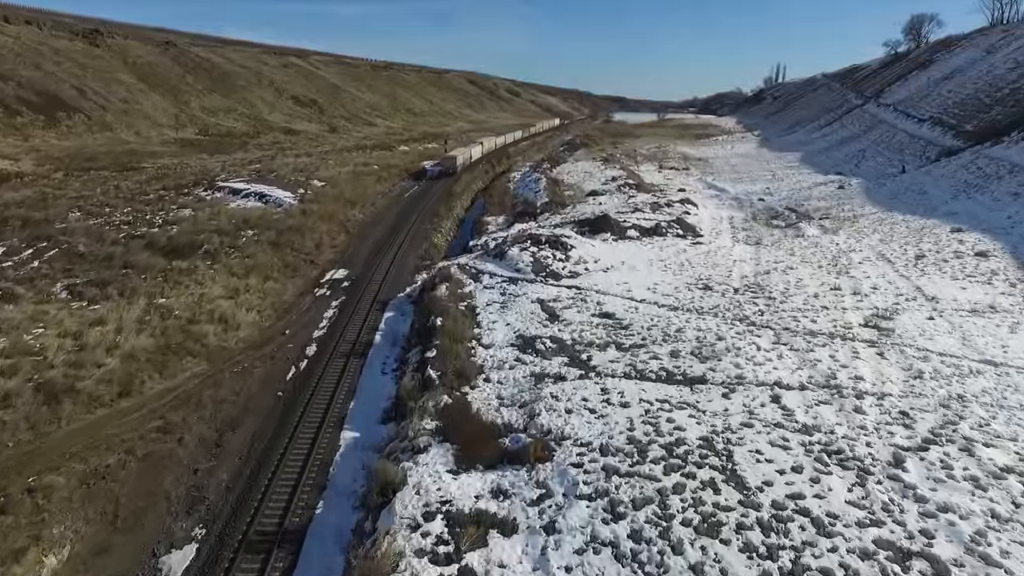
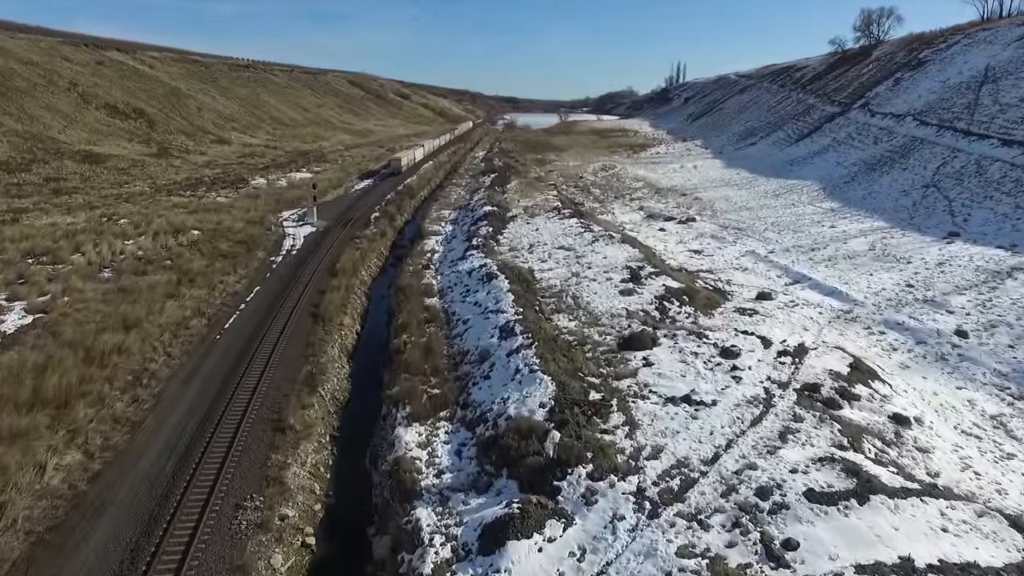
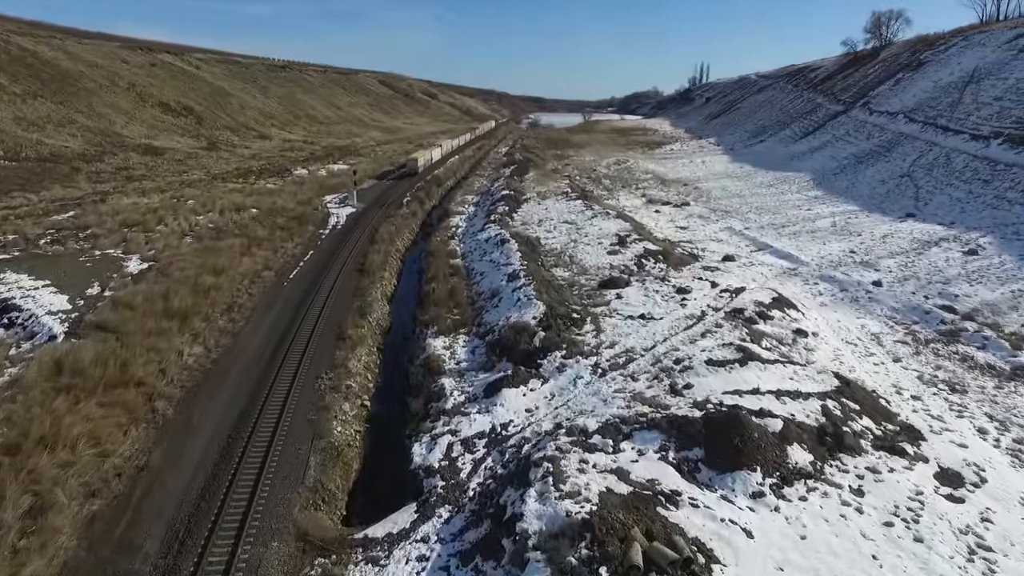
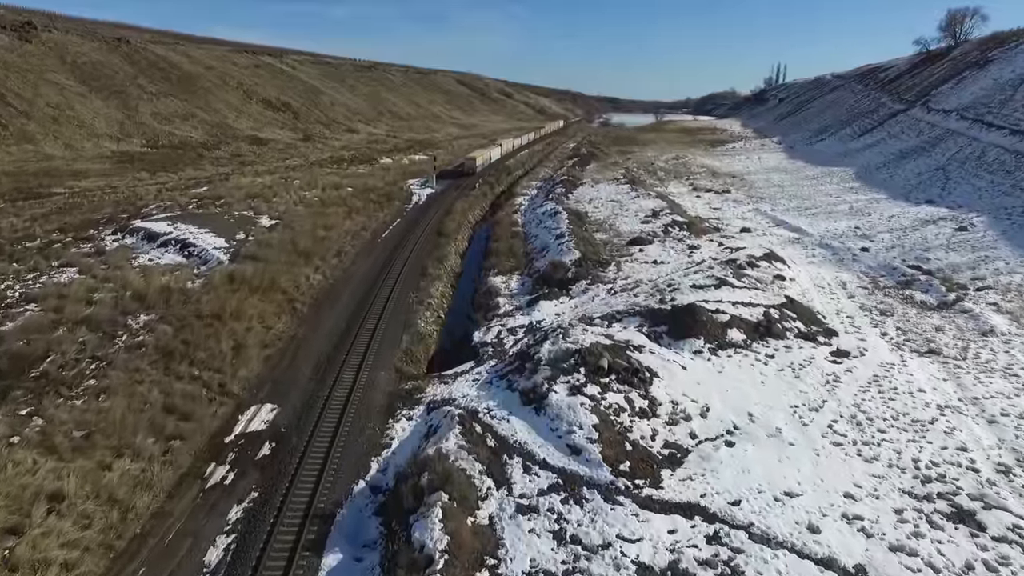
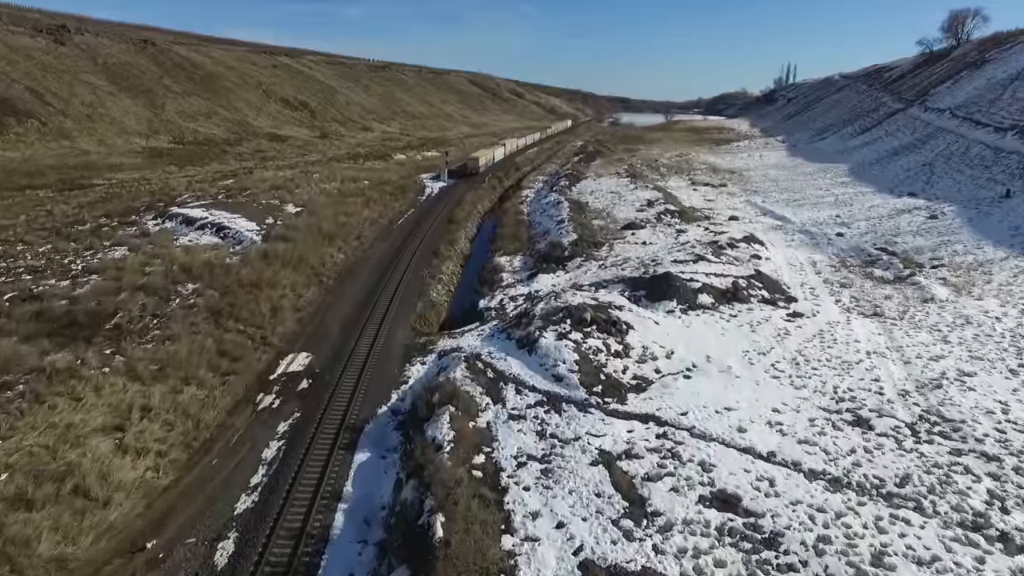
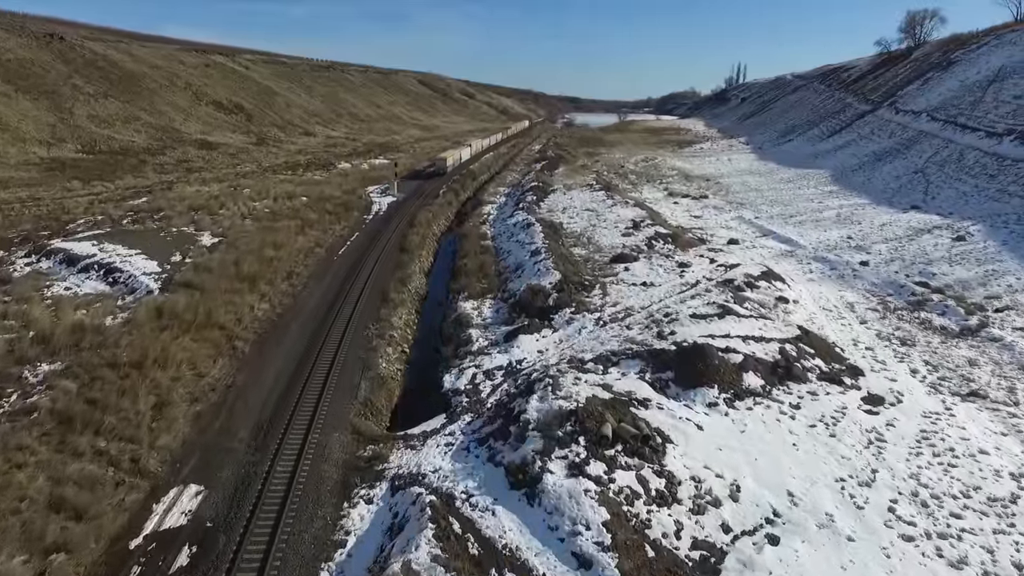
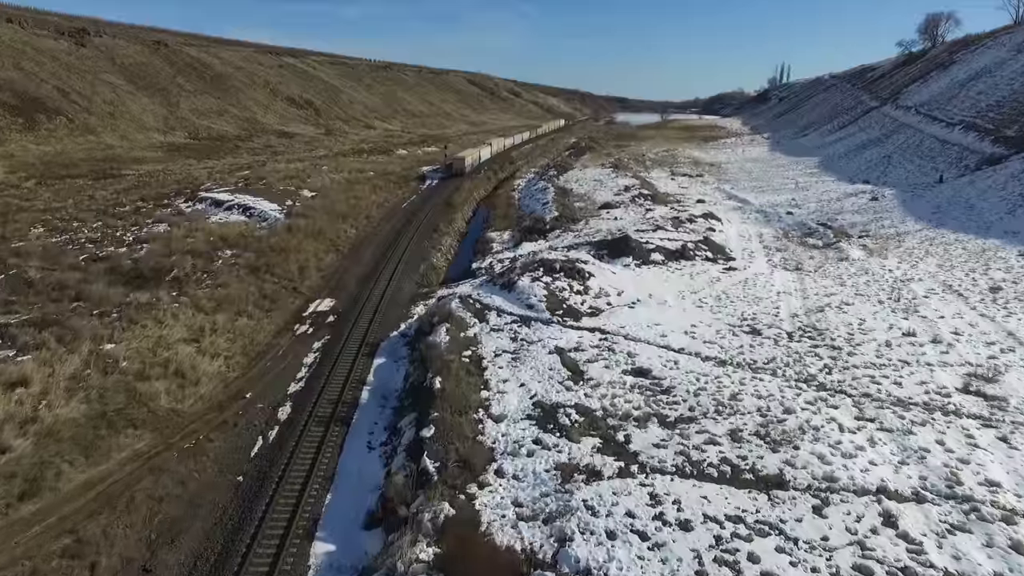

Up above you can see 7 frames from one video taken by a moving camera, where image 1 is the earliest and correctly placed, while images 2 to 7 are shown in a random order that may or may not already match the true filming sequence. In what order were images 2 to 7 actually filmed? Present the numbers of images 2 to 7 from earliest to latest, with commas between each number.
7, 5, 4, 6, 3, 2
